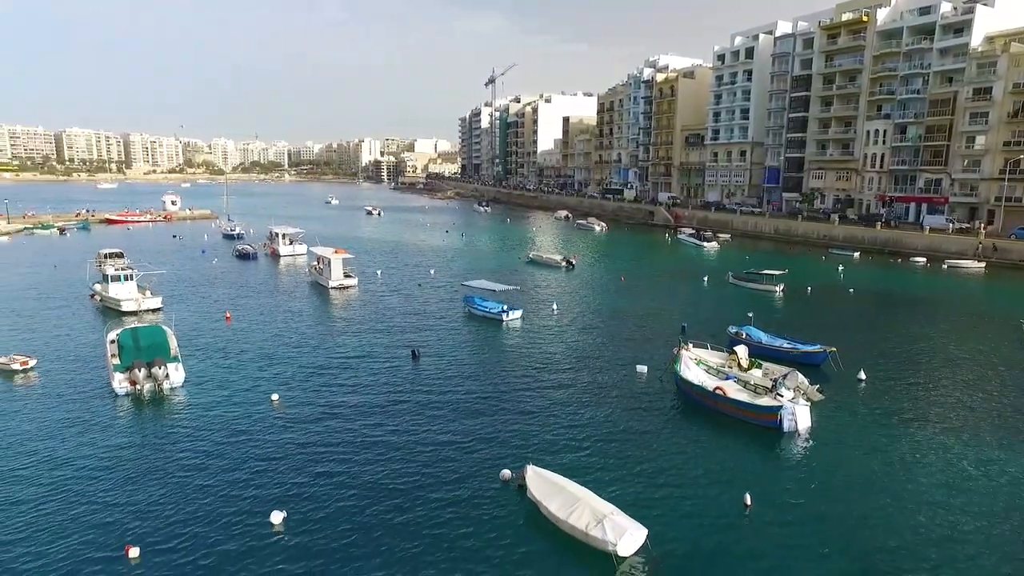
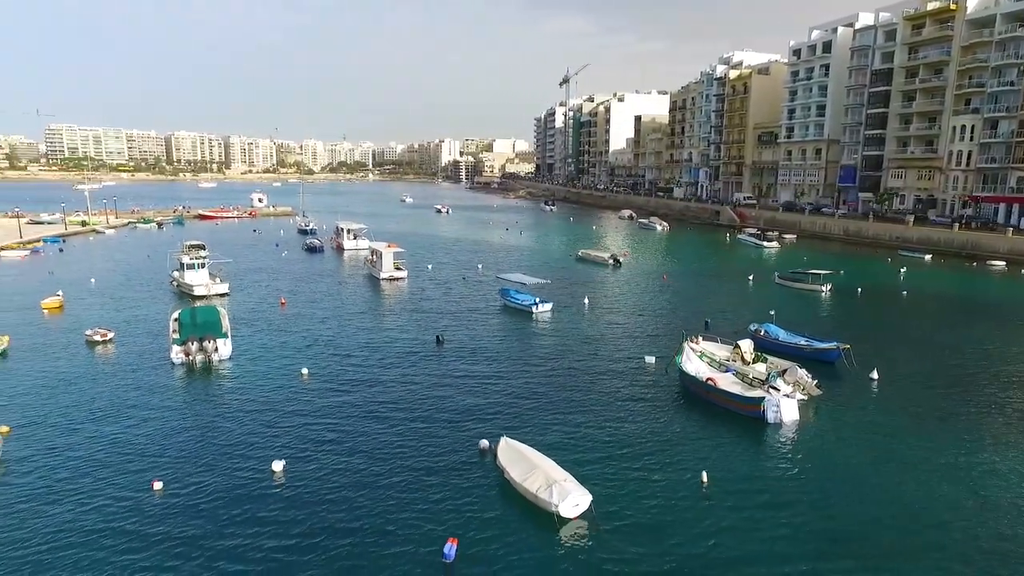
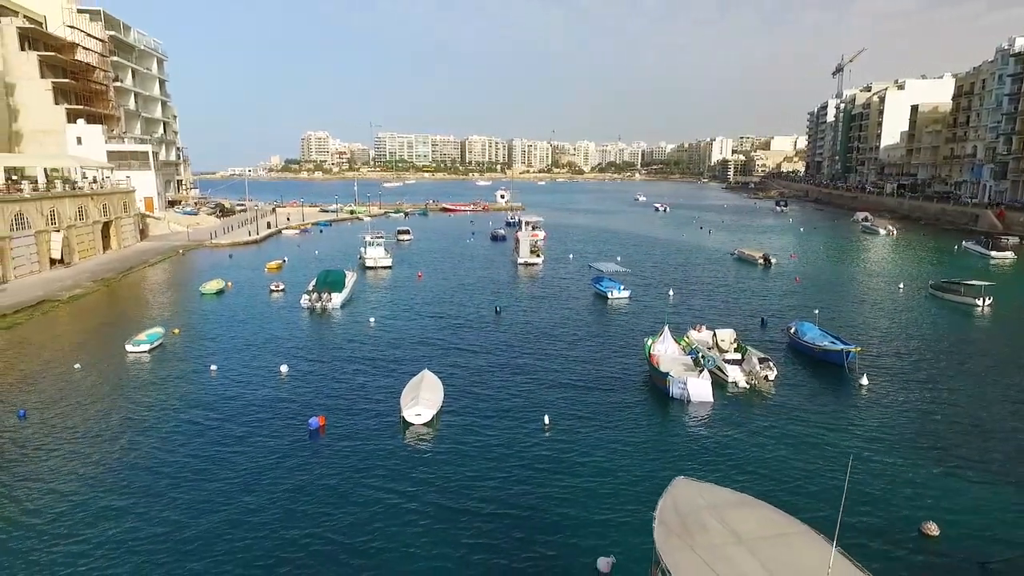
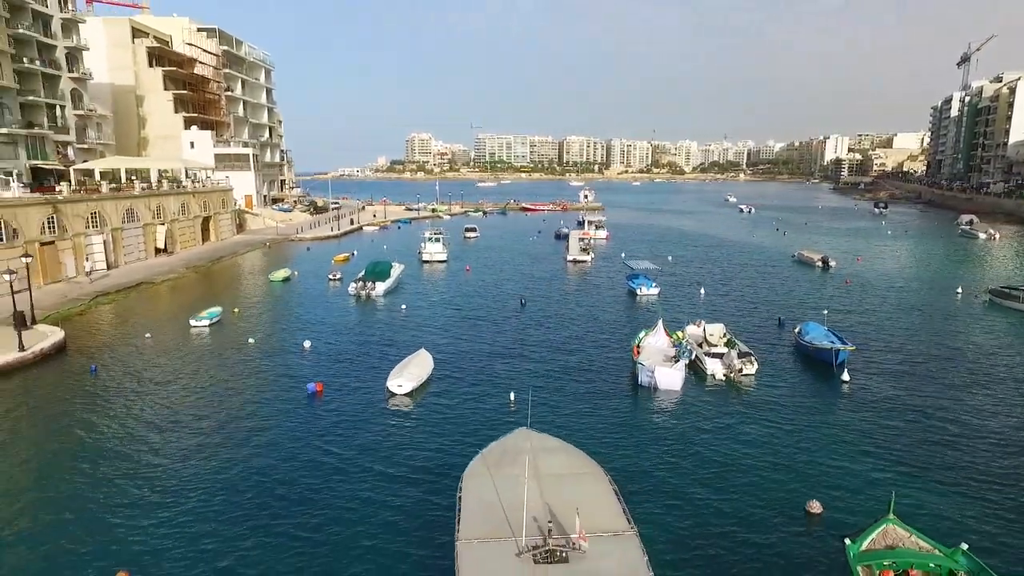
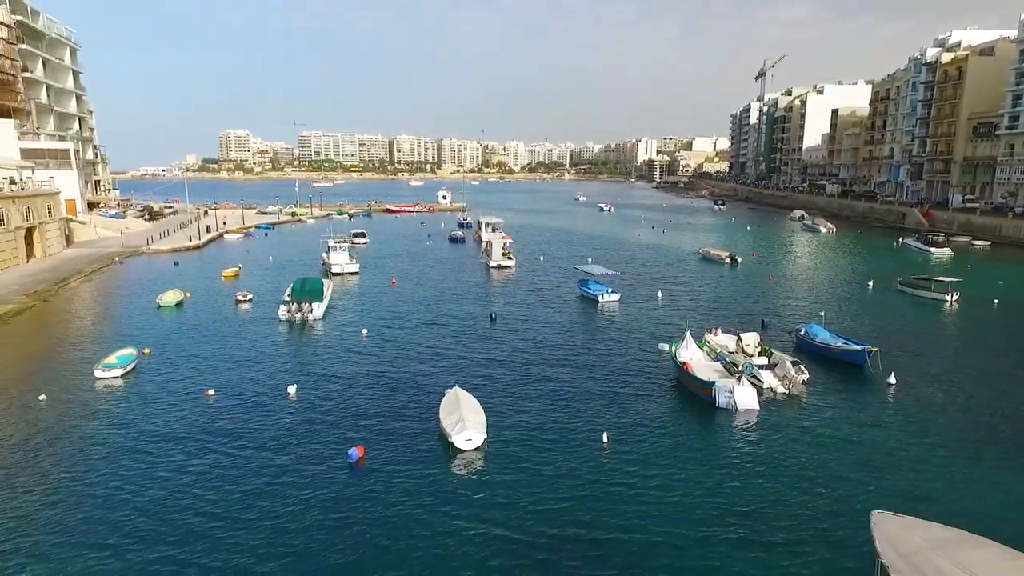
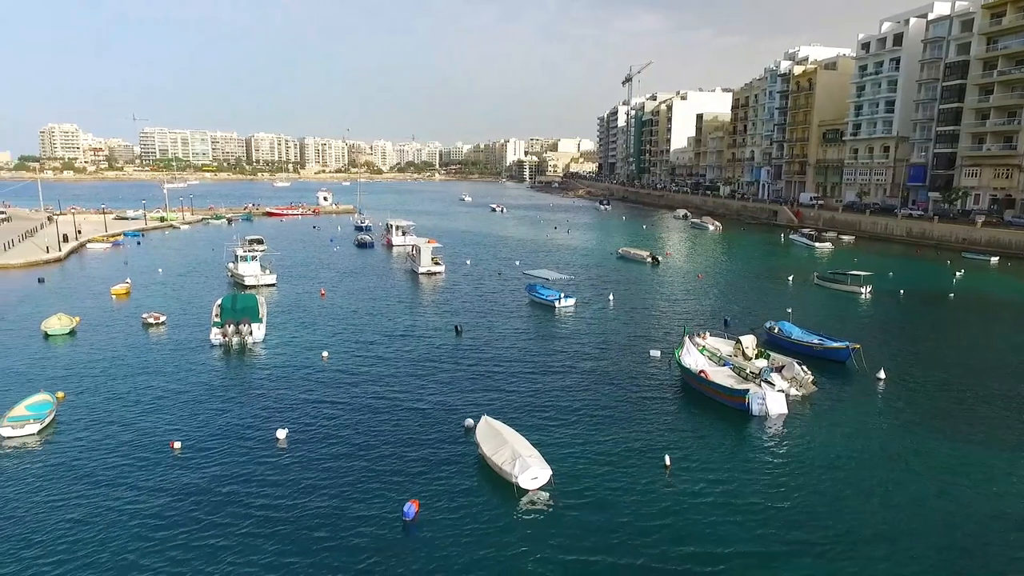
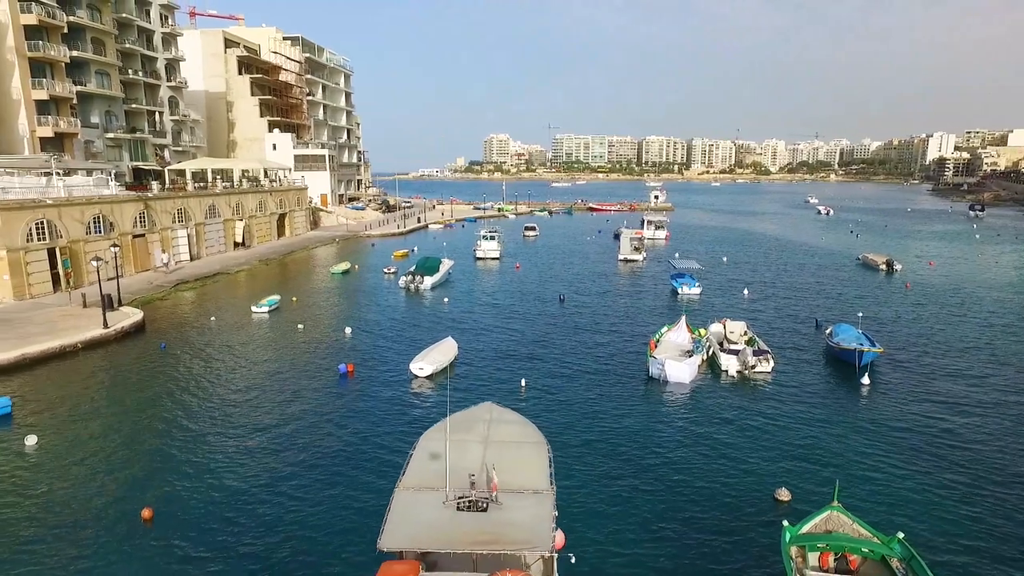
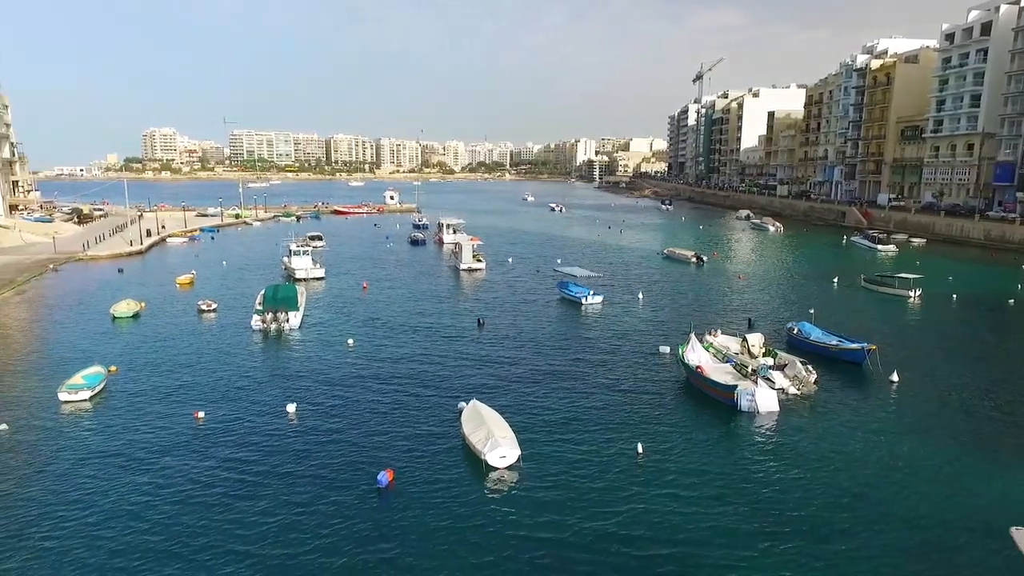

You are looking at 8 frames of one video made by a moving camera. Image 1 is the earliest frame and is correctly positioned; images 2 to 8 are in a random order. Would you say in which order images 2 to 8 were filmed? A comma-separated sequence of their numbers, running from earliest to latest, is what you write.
2, 6, 8, 5, 3, 4, 7
